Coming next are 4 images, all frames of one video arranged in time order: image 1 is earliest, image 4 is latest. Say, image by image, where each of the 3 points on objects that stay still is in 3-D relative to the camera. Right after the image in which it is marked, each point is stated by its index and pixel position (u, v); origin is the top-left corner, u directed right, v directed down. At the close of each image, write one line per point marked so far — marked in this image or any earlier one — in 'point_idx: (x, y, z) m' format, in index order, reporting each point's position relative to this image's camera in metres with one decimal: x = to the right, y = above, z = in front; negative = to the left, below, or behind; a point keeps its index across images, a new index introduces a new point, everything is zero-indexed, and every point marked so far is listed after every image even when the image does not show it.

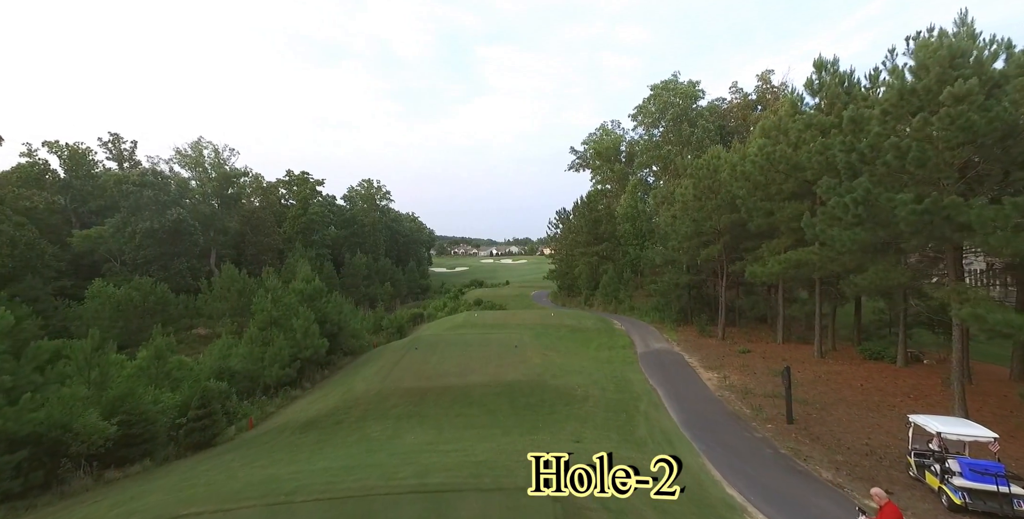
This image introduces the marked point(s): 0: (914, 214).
0: (+8.7, +1.0, +11.3) m
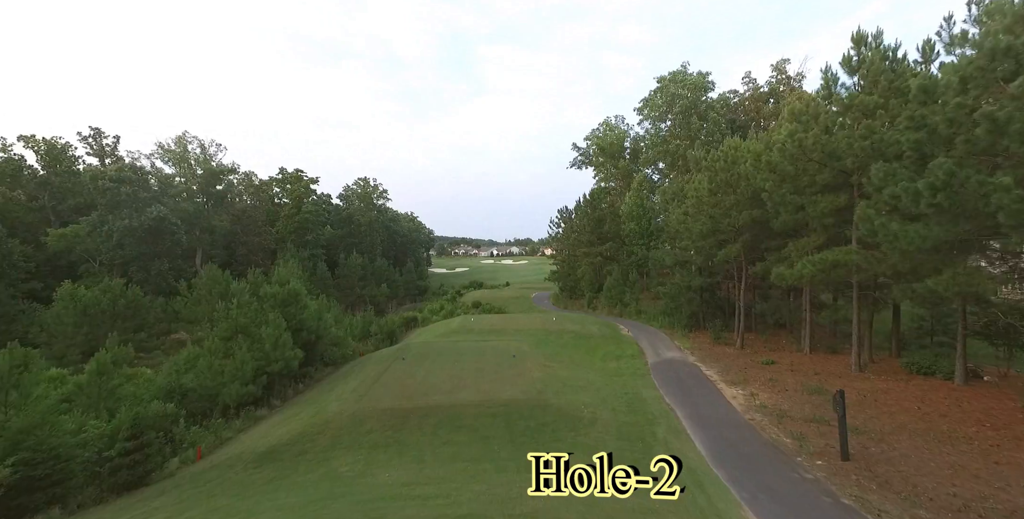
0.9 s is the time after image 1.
0: (+8.6, +1.0, +8.8) m
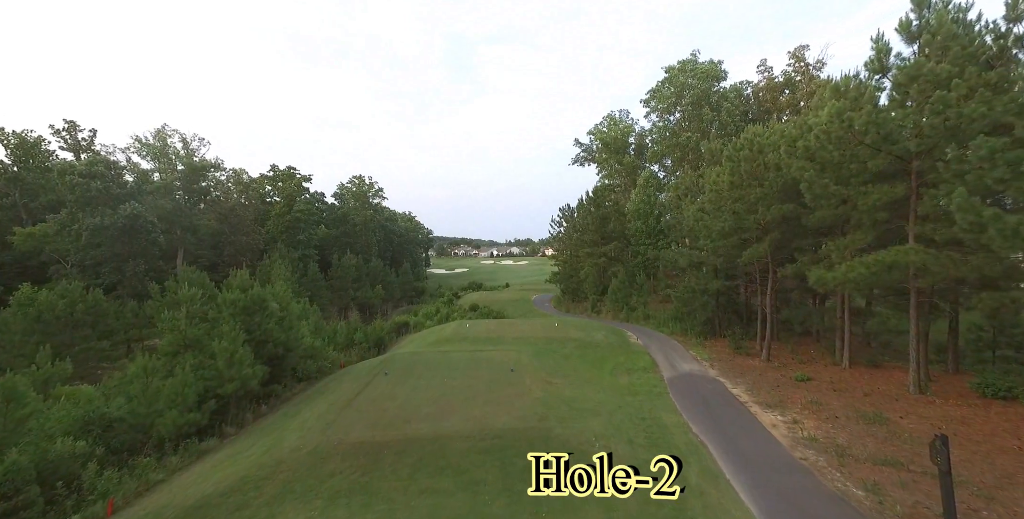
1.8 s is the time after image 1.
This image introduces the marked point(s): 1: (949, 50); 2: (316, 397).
0: (+8.5, +0.9, +6.0) m
1: (+11.5, +5.5, +13.6) m
2: (-7.0, -4.9, +18.6) m
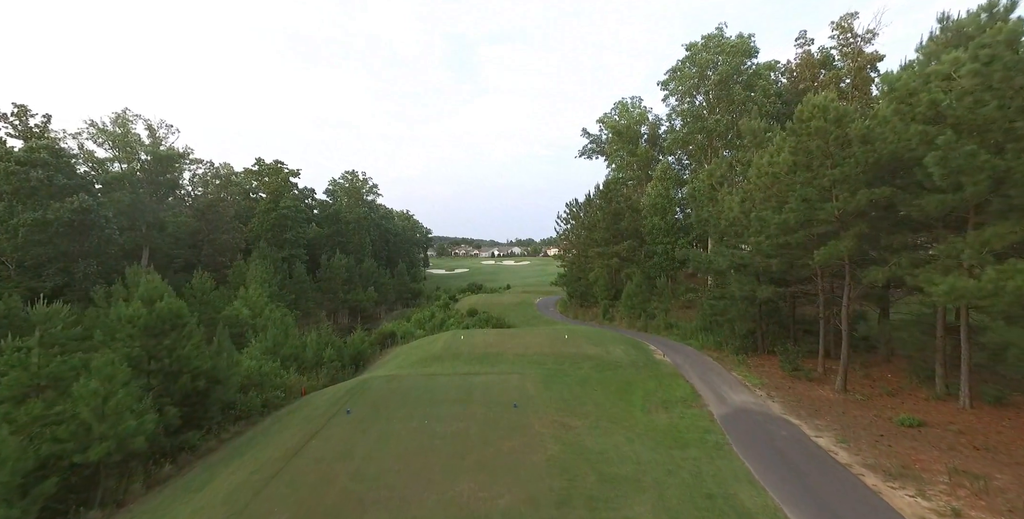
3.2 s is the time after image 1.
0: (+8.6, +0.9, +1.0) m
1: (+11.6, +5.5, +8.6) m
2: (-6.9, -4.9, +13.6) m
